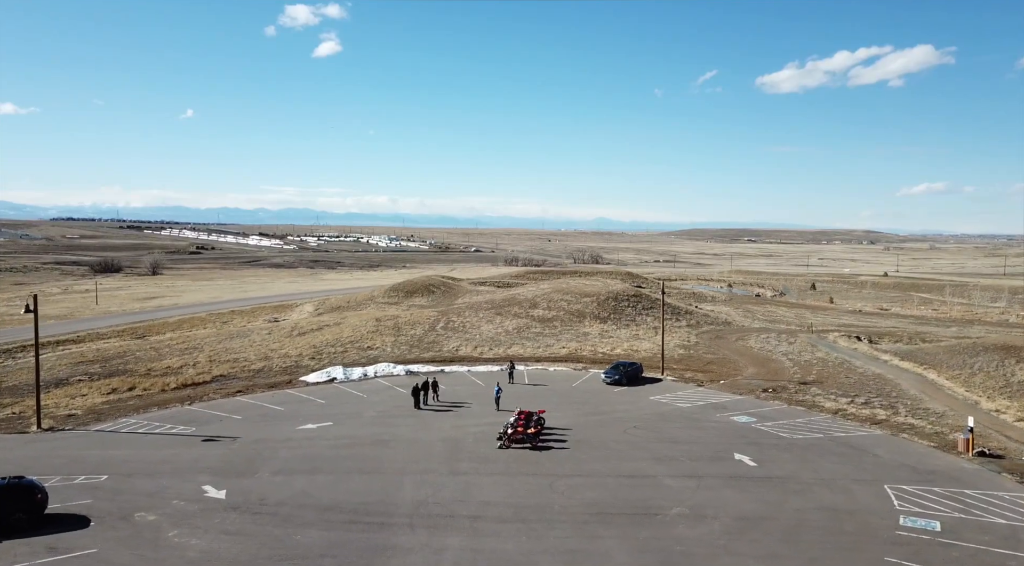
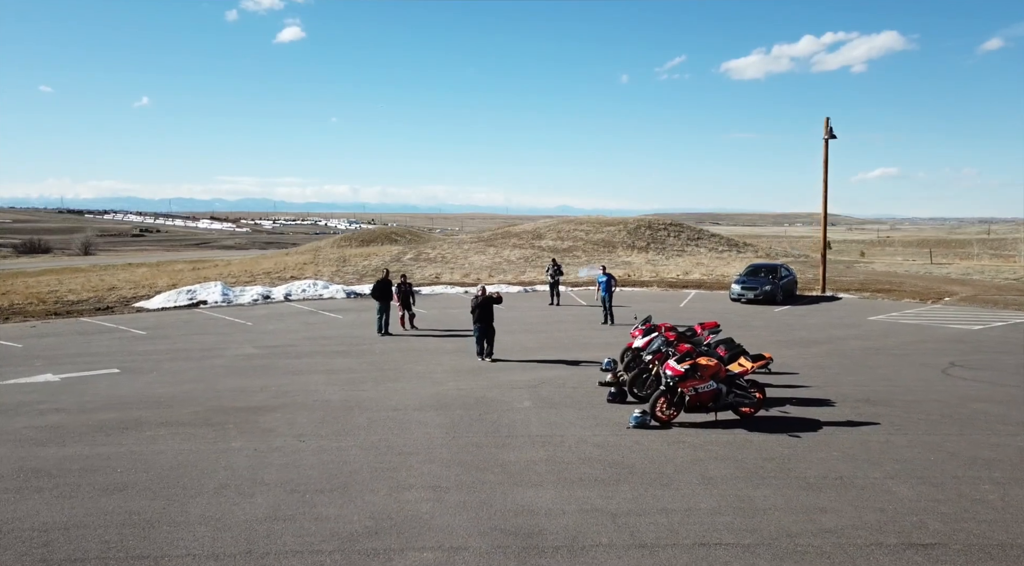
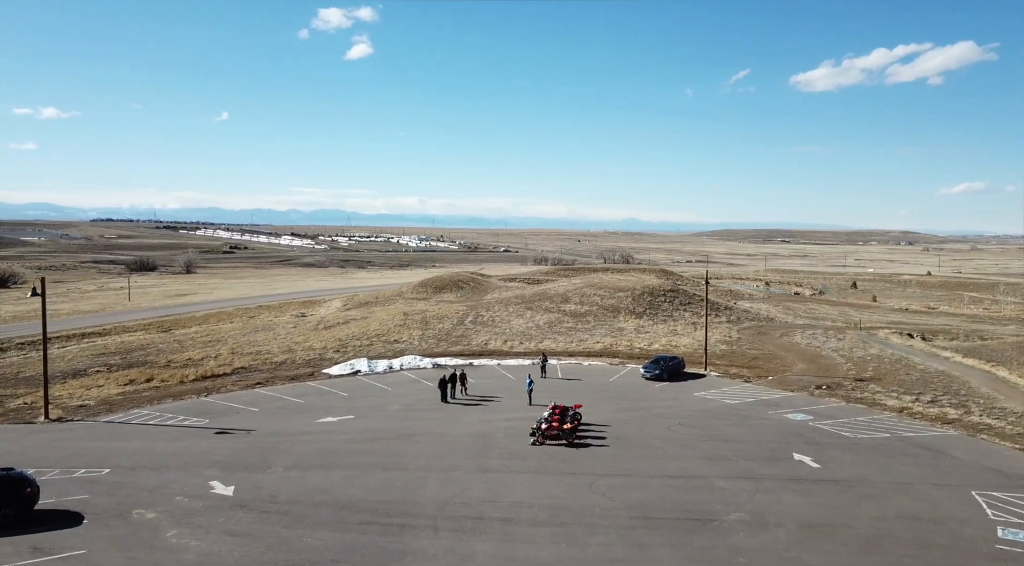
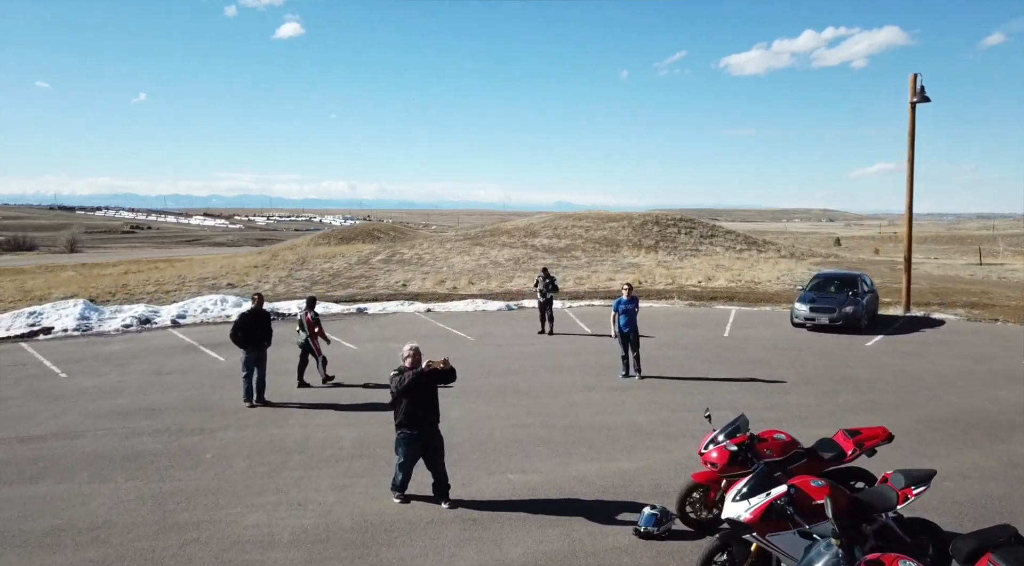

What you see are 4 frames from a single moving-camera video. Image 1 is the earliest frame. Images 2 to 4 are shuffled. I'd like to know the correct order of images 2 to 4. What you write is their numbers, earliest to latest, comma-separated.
3, 2, 4
